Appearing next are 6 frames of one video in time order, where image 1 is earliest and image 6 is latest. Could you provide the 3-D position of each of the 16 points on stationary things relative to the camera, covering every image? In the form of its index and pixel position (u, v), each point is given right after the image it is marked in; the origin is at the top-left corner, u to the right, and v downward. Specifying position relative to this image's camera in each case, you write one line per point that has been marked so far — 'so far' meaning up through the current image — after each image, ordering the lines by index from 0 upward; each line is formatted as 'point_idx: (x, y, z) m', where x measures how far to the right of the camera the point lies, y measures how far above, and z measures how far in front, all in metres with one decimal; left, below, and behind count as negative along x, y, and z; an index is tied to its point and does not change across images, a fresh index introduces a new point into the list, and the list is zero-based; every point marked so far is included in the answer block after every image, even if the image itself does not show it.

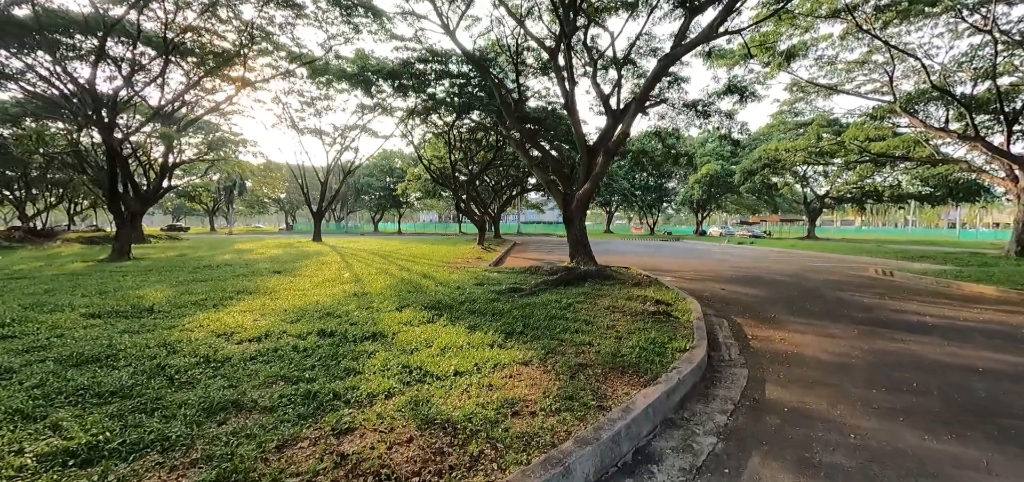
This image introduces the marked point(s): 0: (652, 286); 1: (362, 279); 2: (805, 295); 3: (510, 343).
0: (+2.4, -0.8, +7.3) m
1: (-3.1, -0.8, +8.9) m
2: (+4.7, -0.9, +7.0) m
3: (0.0, -1.0, +4.0) m
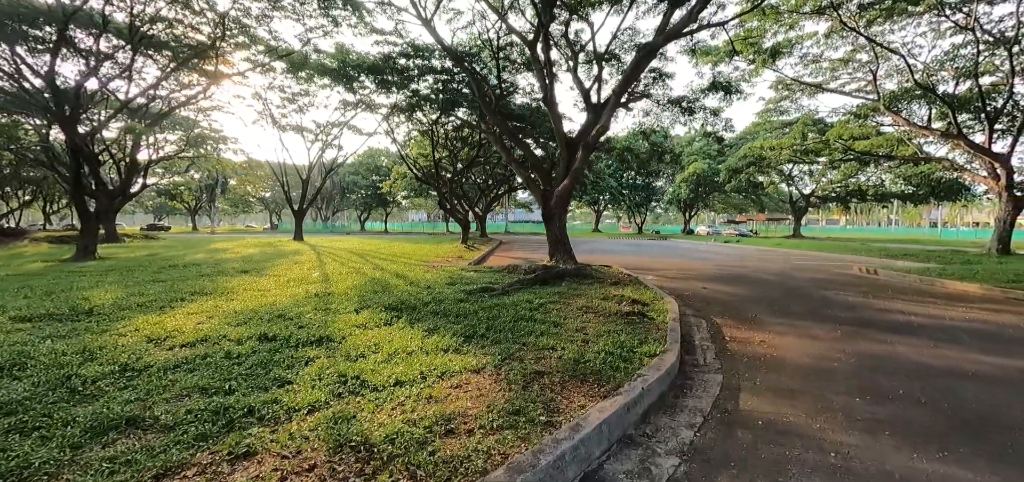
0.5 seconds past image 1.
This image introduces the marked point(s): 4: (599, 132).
0: (+1.9, -0.7, +7.0) m
1: (-3.6, -0.7, +8.5) m
2: (+4.2, -0.8, +6.7) m
3: (-0.4, -0.9, +3.7) m
4: (+1.7, +2.1, +8.5) m
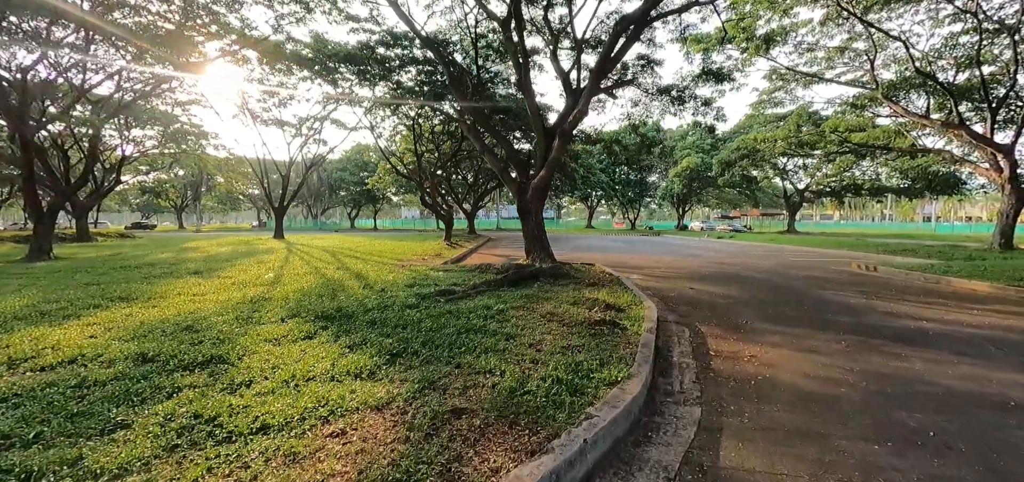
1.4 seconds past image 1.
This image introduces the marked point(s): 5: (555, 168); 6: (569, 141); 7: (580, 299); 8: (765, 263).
0: (+1.4, -0.7, +6.3) m
1: (-4.1, -0.7, +7.7) m
2: (+3.7, -0.8, +6.0) m
3: (-0.9, -0.9, +3.0) m
4: (+1.1, +2.2, +7.8) m
5: (+0.8, +1.3, +7.9) m
6: (+1.0, +1.8, +7.9) m
7: (+0.8, -0.7, +5.4) m
8: (+6.2, -0.5, +10.6) m
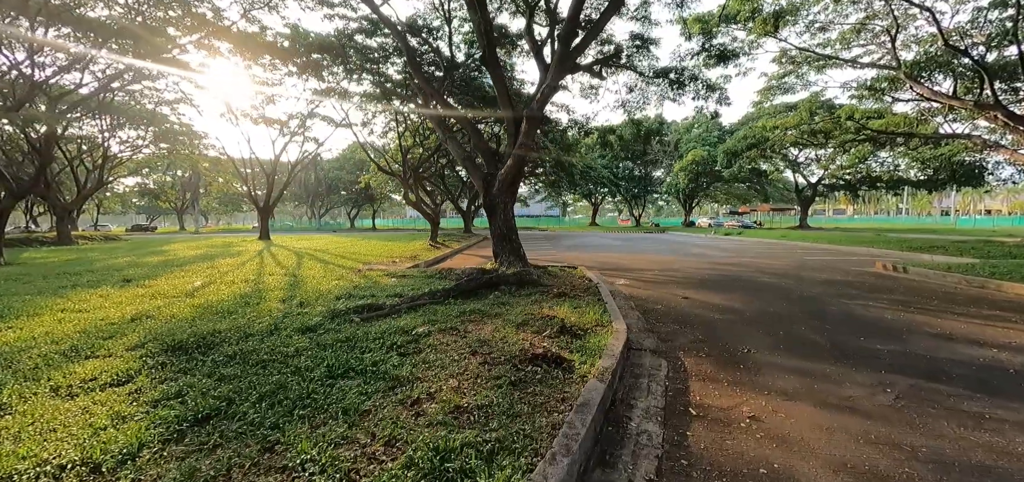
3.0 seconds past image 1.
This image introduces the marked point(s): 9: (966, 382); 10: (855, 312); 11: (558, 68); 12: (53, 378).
0: (+0.8, -0.7, +5.1) m
1: (-4.7, -0.7, +6.7) m
2: (+3.1, -0.7, +4.8) m
3: (-1.6, -0.9, +1.8) m
4: (+0.5, +2.2, +6.6) m
5: (+0.2, +1.3, +6.7) m
6: (+0.4, +1.8, +6.7) m
7: (+0.2, -0.7, +4.2) m
8: (+5.7, -0.5, +9.3) m
9: (+2.8, -0.9, +2.7) m
10: (+3.6, -0.8, +4.5) m
11: (+0.7, +2.6, +6.5) m
12: (-3.0, -0.9, +2.8) m
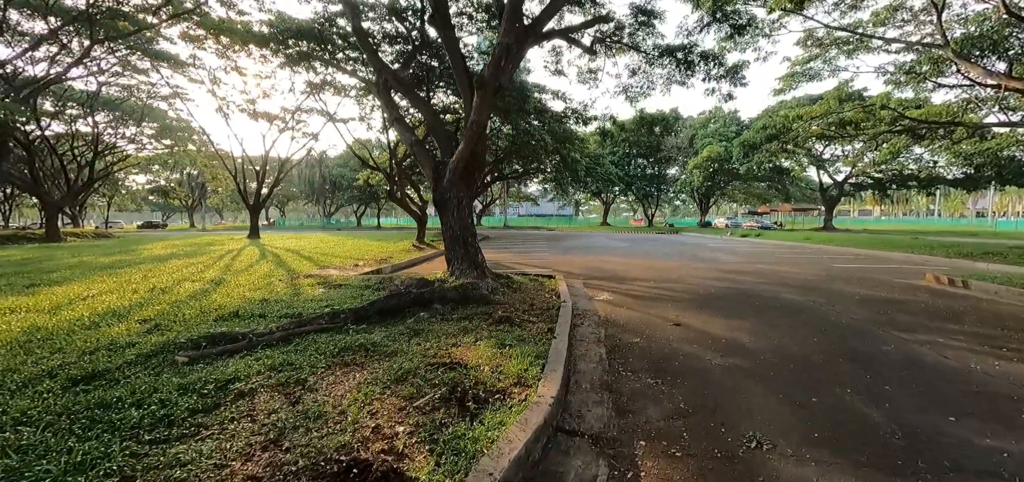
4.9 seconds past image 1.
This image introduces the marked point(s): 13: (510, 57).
0: (+0.1, -0.7, +3.7) m
1: (-5.3, -0.8, +5.5) m
2: (+2.4, -0.8, +3.3) m
3: (-2.4, -1.0, +0.5) m
4: (-0.1, +2.1, +5.2) m
5: (-0.4, +1.3, +5.3) m
6: (-0.2, +1.8, +5.3) m
7: (-0.5, -0.8, +2.8) m
8: (+5.1, -0.6, +7.8) m
9: (+2.1, -0.9, +1.2) m
10: (+2.9, -0.8, +3.1) m
11: (+0.1, +2.6, +5.1) m
12: (-3.8, -0.9, +1.6) m
13: (+0.1, +2.2, +5.1) m
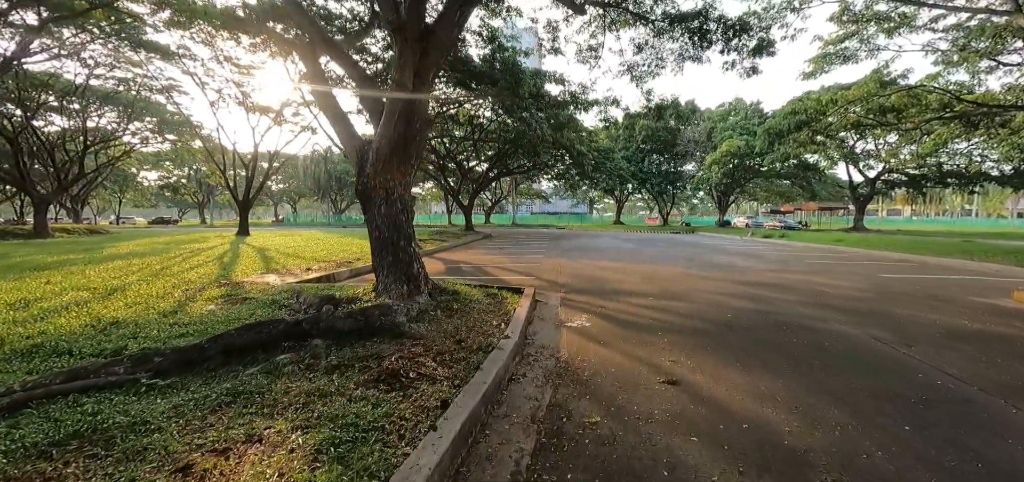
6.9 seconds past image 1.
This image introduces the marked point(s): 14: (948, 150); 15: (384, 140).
0: (-0.5, -0.8, +2.3) m
1: (-5.9, -0.8, +4.3) m
2: (+1.8, -0.9, +1.8) m
3: (-3.1, -1.0, -0.8) m
4: (-0.6, +2.1, +3.8) m
5: (-1.0, +1.2, +3.9) m
6: (-0.7, +1.7, +3.9) m
7: (-1.1, -0.8, +1.5) m
8: (+4.7, -0.6, +6.2) m
9: (+1.4, -1.0, -0.2) m
10: (+2.3, -0.9, +1.6) m
11: (-0.4, +2.5, +3.7) m
12: (-4.5, -0.9, +0.4) m
13: (-0.5, +2.1, +3.7) m
14: (+19.9, +4.1, +19.5) m
15: (-1.2, +1.0, +4.3) m
